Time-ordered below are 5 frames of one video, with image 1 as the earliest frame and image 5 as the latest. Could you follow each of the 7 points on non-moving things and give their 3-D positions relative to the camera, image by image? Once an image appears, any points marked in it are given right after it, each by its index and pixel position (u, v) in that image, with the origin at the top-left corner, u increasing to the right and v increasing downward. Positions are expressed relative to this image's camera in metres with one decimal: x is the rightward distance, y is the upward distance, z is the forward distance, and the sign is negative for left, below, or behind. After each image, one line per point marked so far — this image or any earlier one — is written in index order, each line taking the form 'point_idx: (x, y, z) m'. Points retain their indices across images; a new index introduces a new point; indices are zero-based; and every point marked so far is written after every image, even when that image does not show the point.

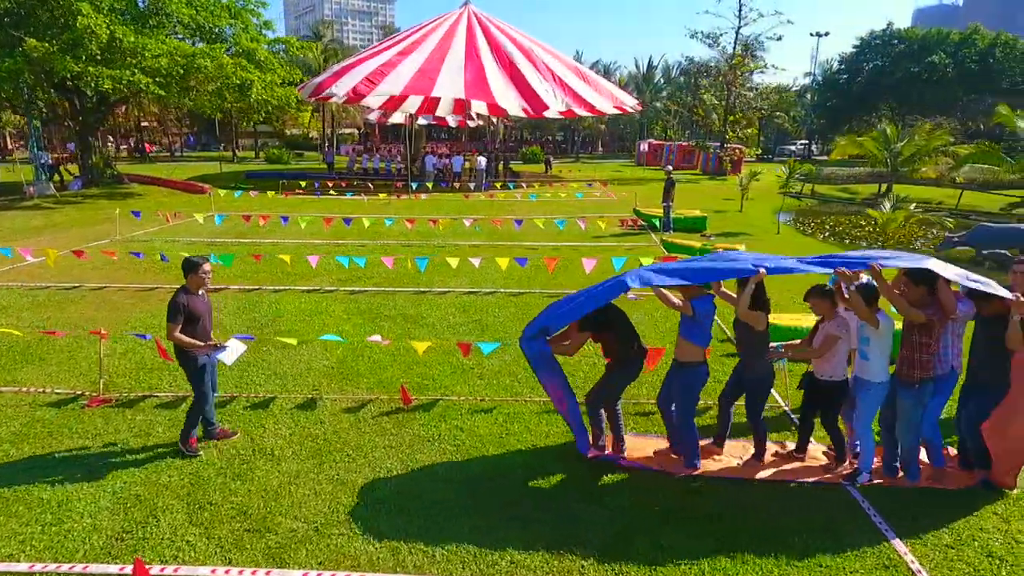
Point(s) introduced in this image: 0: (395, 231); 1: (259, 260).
0: (-2.6, +1.3, +14.3) m
1: (-4.5, +0.5, +11.5) m
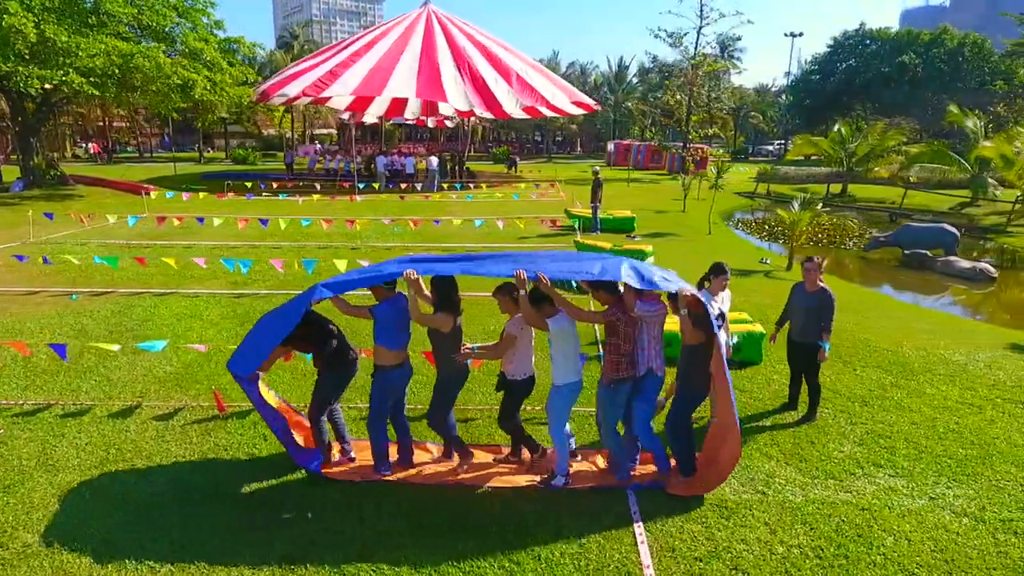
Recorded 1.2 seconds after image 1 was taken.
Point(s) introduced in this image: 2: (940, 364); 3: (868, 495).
0: (-4.3, +1.2, +14.1) m
1: (-6.2, +0.4, +11.3) m
2: (+4.8, -0.8, +7.1) m
3: (+2.6, -1.5, +4.7) m
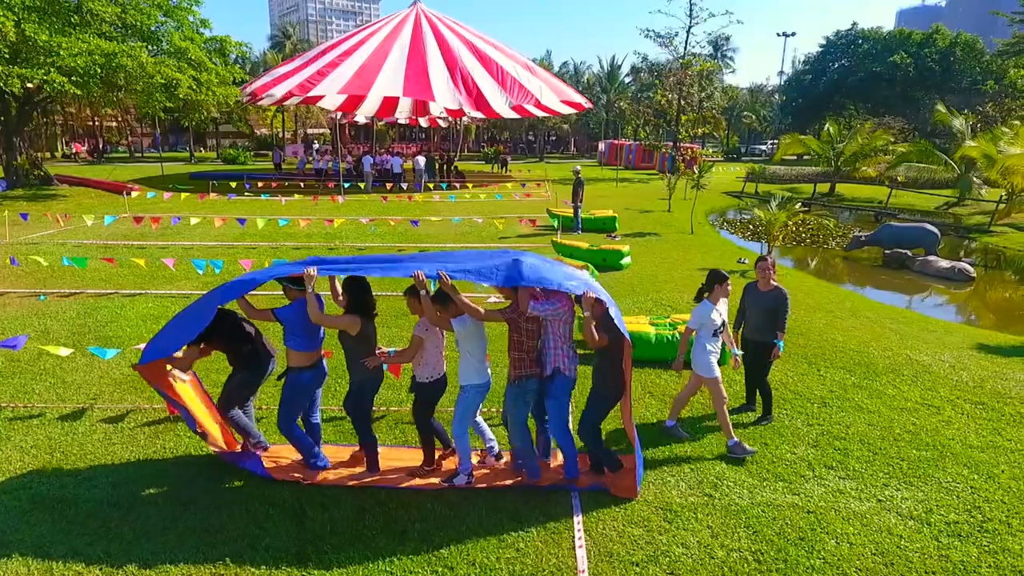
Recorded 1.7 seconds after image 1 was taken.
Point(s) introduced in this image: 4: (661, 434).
0: (-4.8, +1.2, +14.0) m
1: (-6.7, +0.4, +11.2) m
2: (+4.4, -0.8, +7.1) m
3: (+2.2, -1.5, +4.6) m
4: (+1.3, -1.3, +5.5) m
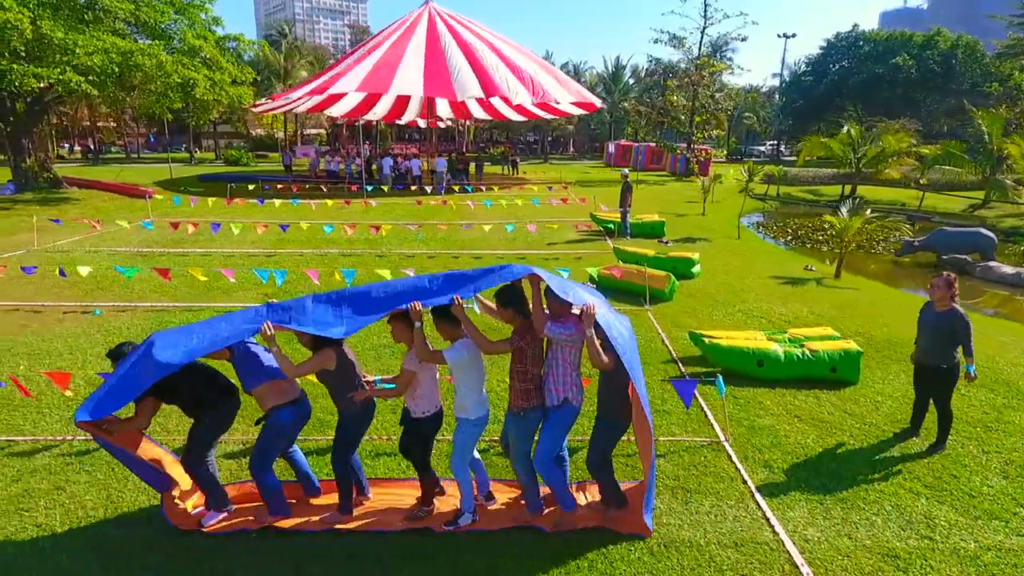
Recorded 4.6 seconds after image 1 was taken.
0: (-3.7, +1.0, +13.5) m
1: (-5.5, +0.2, +10.6) m
2: (+5.6, -1.0, +6.8) m
3: (+3.5, -1.7, +4.2) m
4: (+2.6, -1.4, +5.1) m
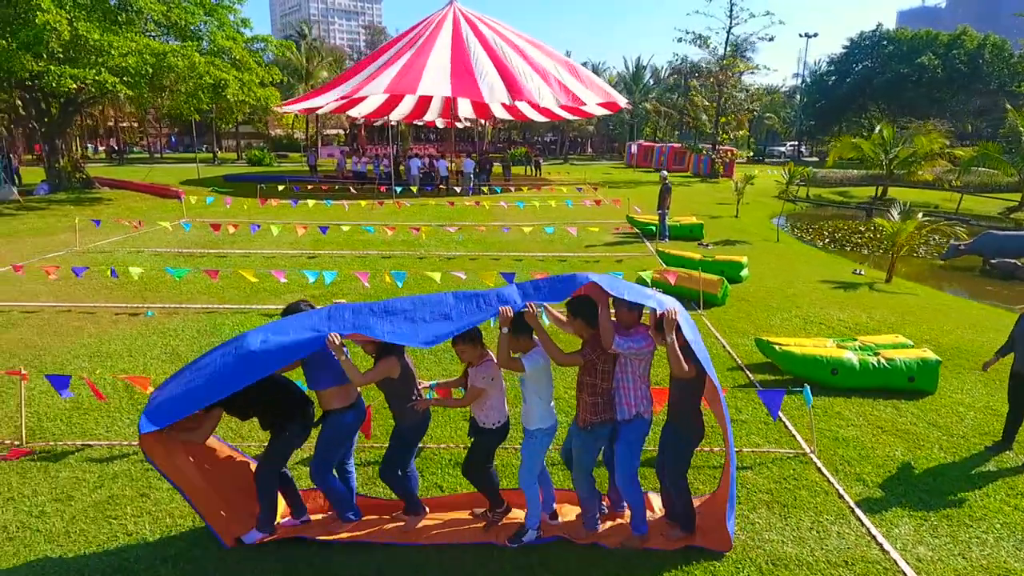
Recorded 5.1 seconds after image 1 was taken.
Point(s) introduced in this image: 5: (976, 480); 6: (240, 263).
0: (-2.9, +1.0, +13.4) m
1: (-4.7, +0.2, +10.6) m
2: (+6.3, -1.1, +6.6) m
3: (+4.2, -1.7, +4.1) m
4: (+3.3, -1.5, +4.9) m
5: (+3.6, -1.5, +5.0) m
6: (-5.0, +0.5, +11.7) m
